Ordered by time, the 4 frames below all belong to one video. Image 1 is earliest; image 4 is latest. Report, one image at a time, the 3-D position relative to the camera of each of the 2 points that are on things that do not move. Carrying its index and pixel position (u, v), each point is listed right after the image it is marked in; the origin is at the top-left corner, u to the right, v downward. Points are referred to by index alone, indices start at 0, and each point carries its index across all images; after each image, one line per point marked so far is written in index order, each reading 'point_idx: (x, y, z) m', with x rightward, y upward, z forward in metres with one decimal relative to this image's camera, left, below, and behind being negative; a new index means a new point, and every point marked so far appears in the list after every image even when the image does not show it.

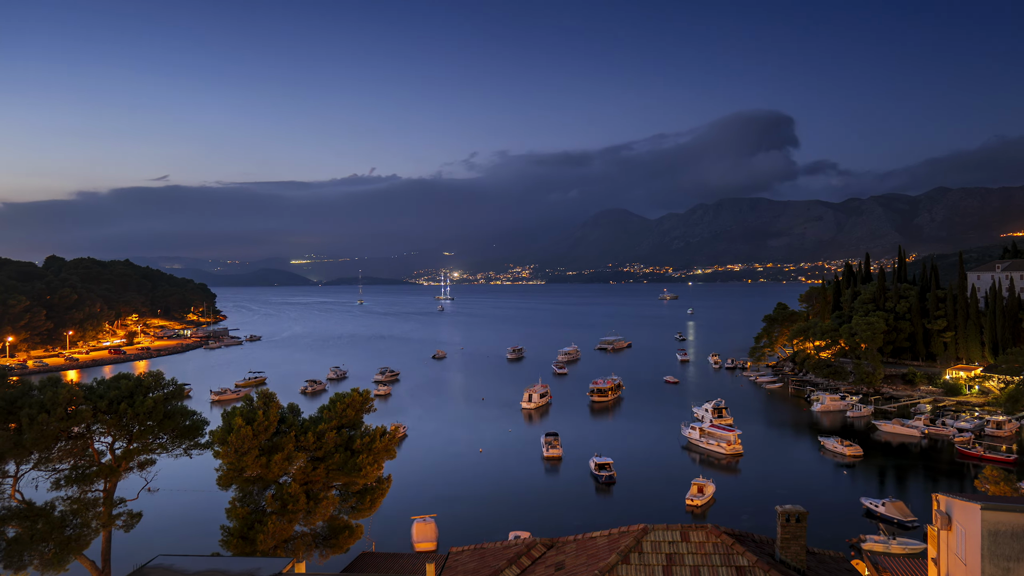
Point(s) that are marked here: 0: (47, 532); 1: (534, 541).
0: (-15.7, -8.5, +18.2) m
1: (+1.4, -8.6, +17.8) m
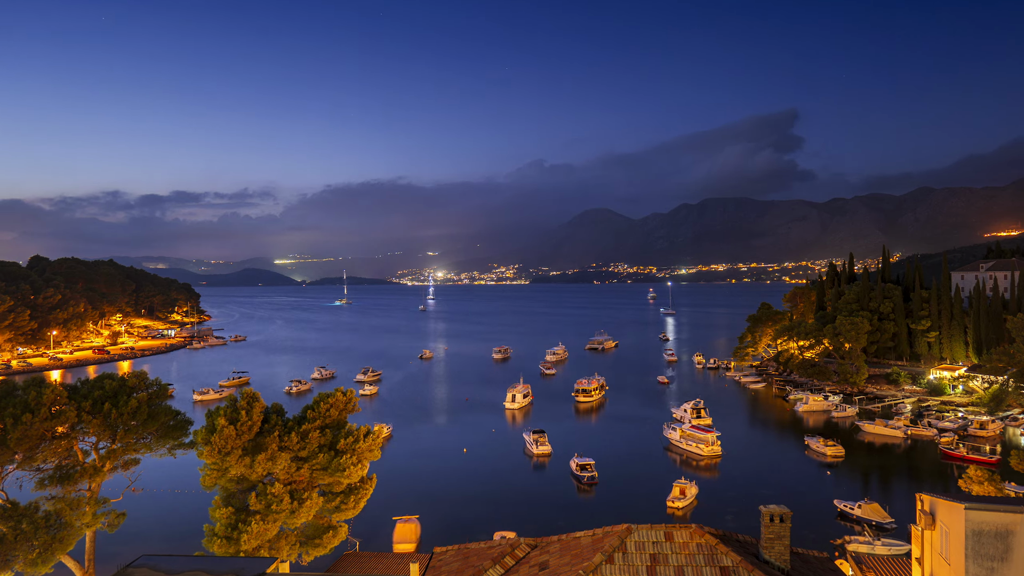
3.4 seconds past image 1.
0: (-16.8, -8.5, +18.2) m
1: (+0.2, -8.6, +17.8) m
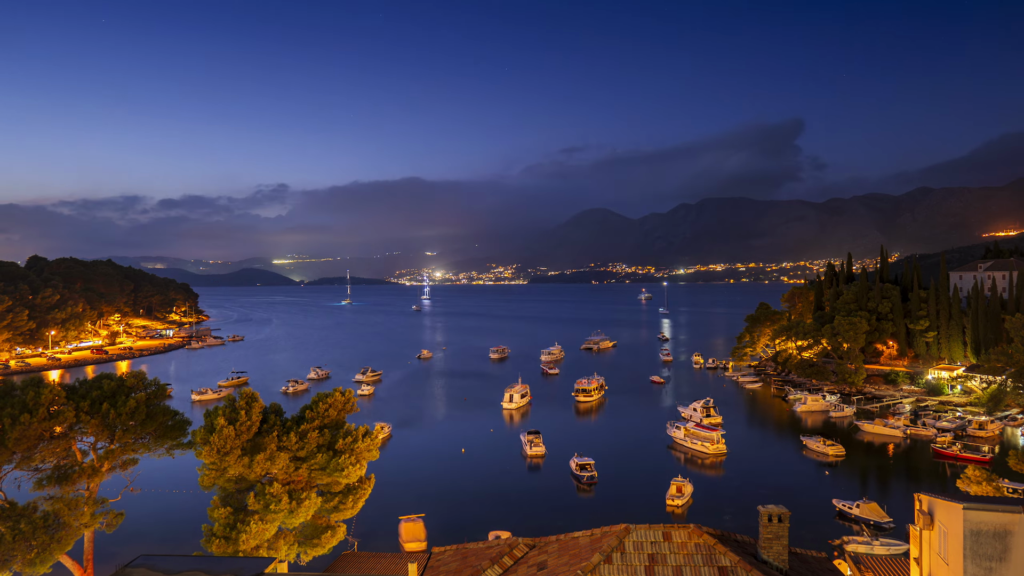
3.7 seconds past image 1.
0: (-16.9, -8.5, +18.2) m
1: (+0.1, -8.6, +17.8) m
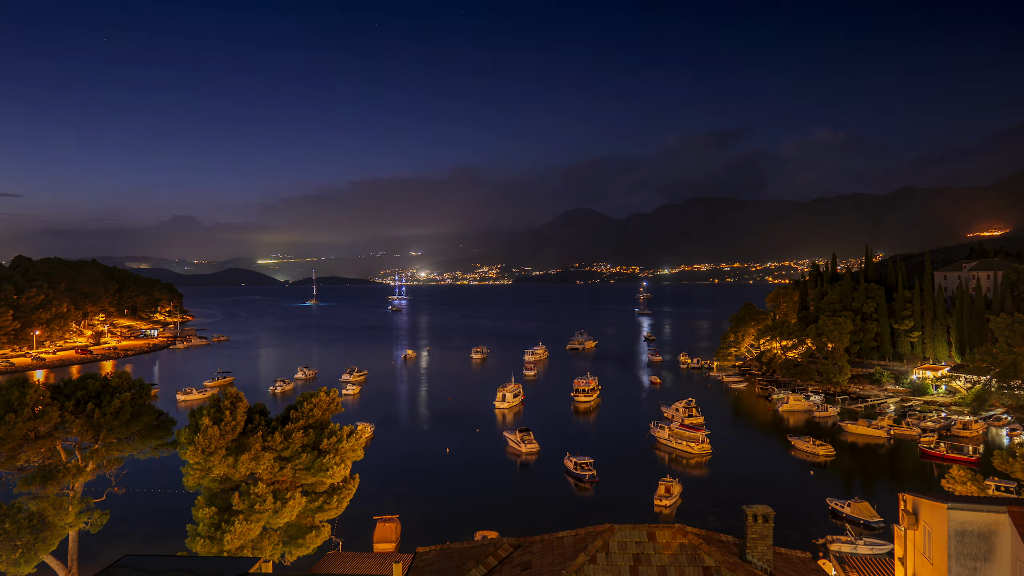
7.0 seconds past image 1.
0: (-18.0, -8.5, +18.3) m
1: (-0.9, -8.6, +17.8) m
